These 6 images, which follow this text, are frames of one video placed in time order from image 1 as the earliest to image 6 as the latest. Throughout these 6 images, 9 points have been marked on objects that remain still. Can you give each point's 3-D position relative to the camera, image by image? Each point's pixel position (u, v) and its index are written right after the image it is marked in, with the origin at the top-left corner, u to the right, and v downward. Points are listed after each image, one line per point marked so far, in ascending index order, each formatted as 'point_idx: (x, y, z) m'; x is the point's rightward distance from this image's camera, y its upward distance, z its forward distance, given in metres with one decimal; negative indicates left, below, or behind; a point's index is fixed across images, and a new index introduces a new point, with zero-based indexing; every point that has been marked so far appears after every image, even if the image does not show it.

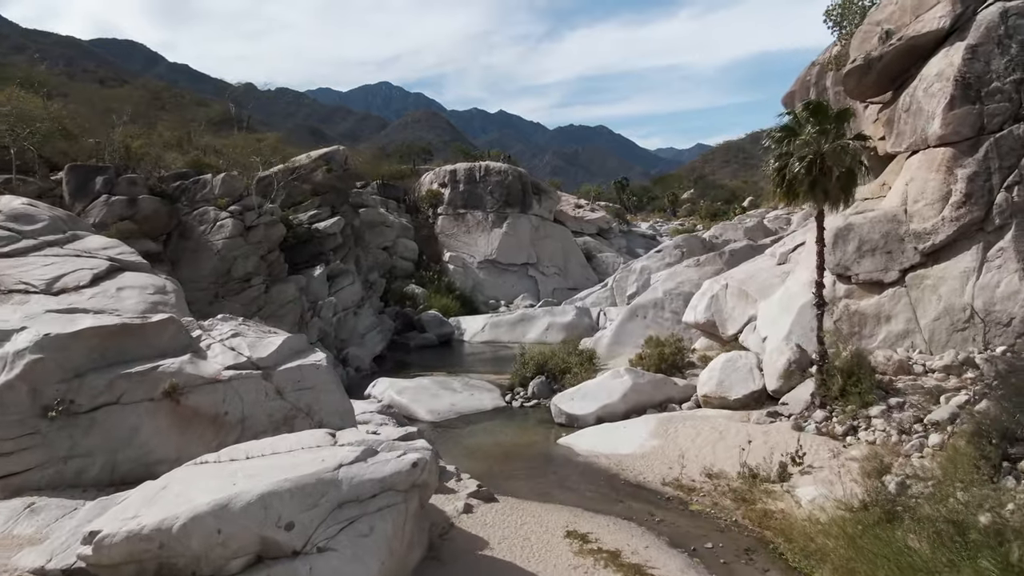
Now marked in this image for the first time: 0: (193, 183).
0: (-6.0, +2.0, +14.1) m
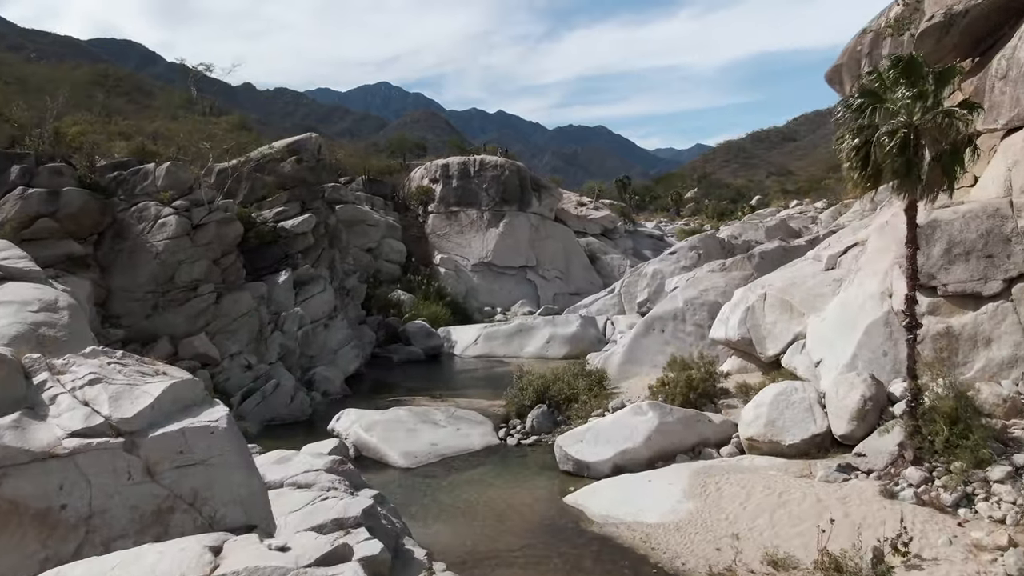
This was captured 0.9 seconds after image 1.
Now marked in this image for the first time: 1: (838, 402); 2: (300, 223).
0: (-6.0, +1.8, +12.0) m
1: (+3.2, -1.1, +7.5) m
2: (-3.9, +1.2, +13.9) m
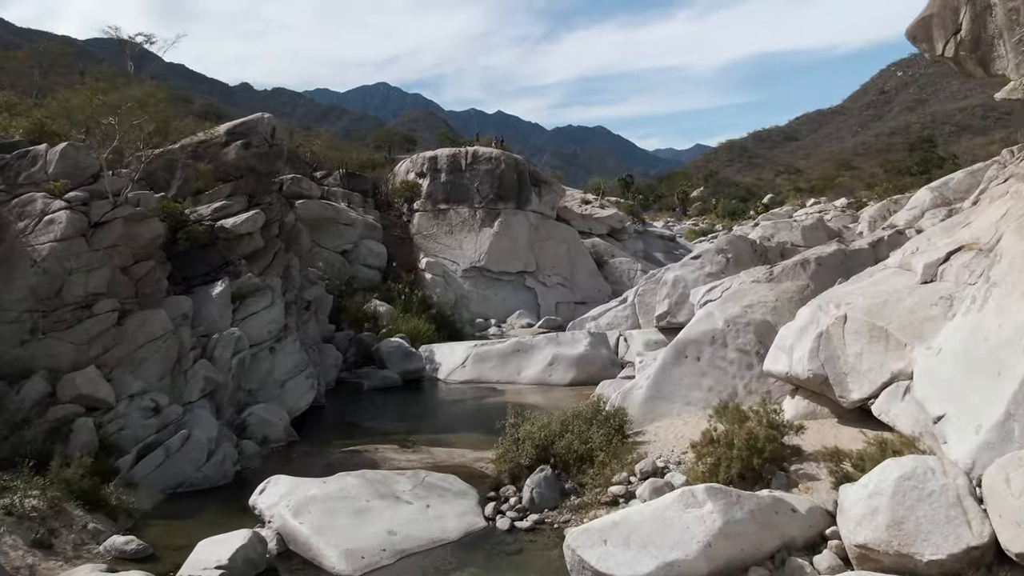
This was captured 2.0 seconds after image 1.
0: (-6.1, +1.6, +9.3) m
1: (+3.2, -1.3, +4.8) m
2: (-4.0, +1.0, +11.2) m
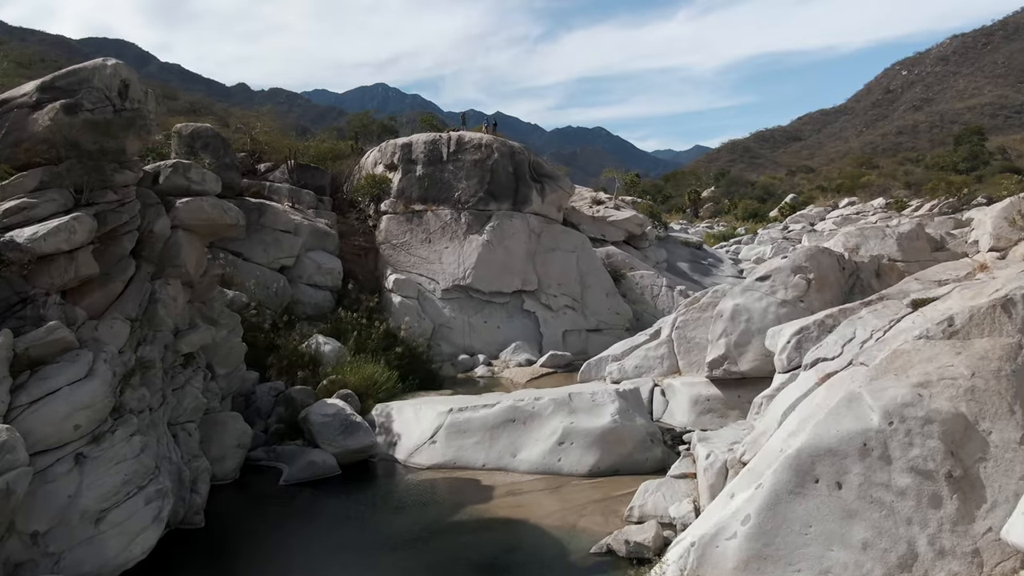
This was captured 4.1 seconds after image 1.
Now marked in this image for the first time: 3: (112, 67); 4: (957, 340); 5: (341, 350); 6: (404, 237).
0: (-6.2, +1.1, +4.8) m
1: (+3.1, -1.8, +0.3) m
2: (-4.1, +0.5, +6.7) m
3: (-4.2, +2.3, +8.0) m
4: (+3.6, -0.4, +6.1) m
5: (-2.7, -1.0, +11.9) m
6: (-2.2, +1.1, +15.8) m
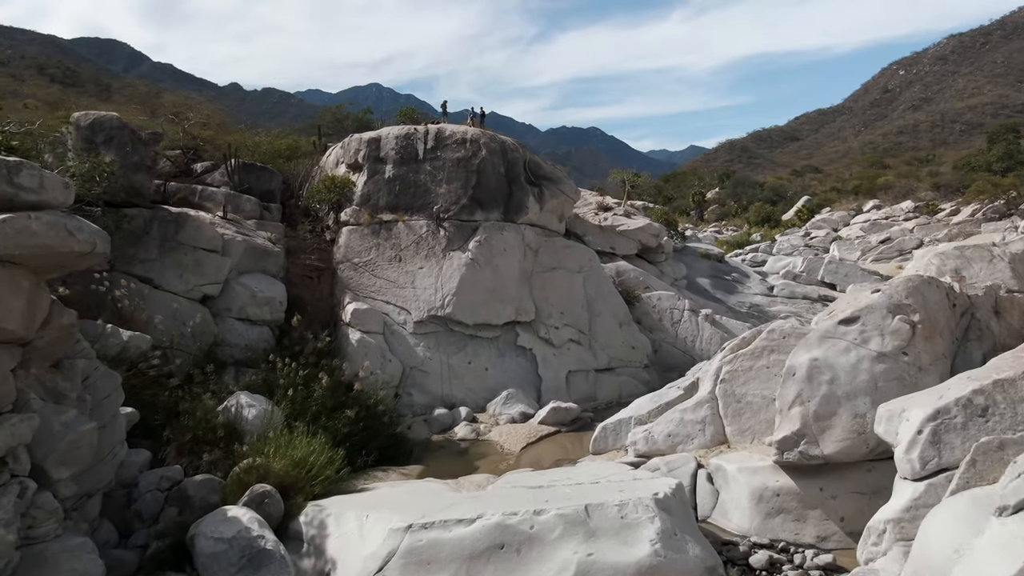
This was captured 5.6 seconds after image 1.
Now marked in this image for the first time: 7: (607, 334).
0: (-6.3, +0.6, +1.7) m
1: (+3.0, -2.3, -2.8) m
2: (-4.2, 0.0, +3.6) m
3: (-4.3, +1.8, +4.9) m
4: (+3.5, -0.9, +3.0) m
5: (-2.8, -1.5, +8.7) m
6: (-2.4, +0.6, +12.7) m
7: (+1.6, -0.8, +13.0) m
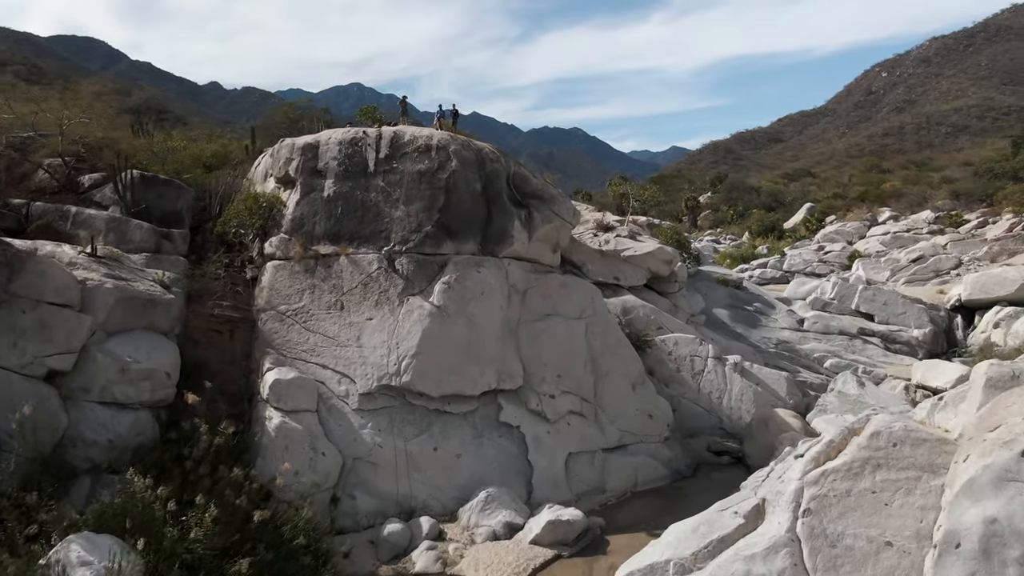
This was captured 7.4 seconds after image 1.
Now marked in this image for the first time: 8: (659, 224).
0: (-6.3, -0.1, -1.6) m
1: (+3.1, -3.0, -5.8) m
2: (-4.2, -0.7, +0.4) m
3: (-4.4, +1.1, +1.6) m
4: (+3.5, -1.6, 0.0) m
5: (-3.0, -2.2, +5.5) m
6: (-2.6, -0.1, +9.5) m
7: (+1.4, -1.5, +9.9) m
8: (+3.4, +1.5, +17.6) m
